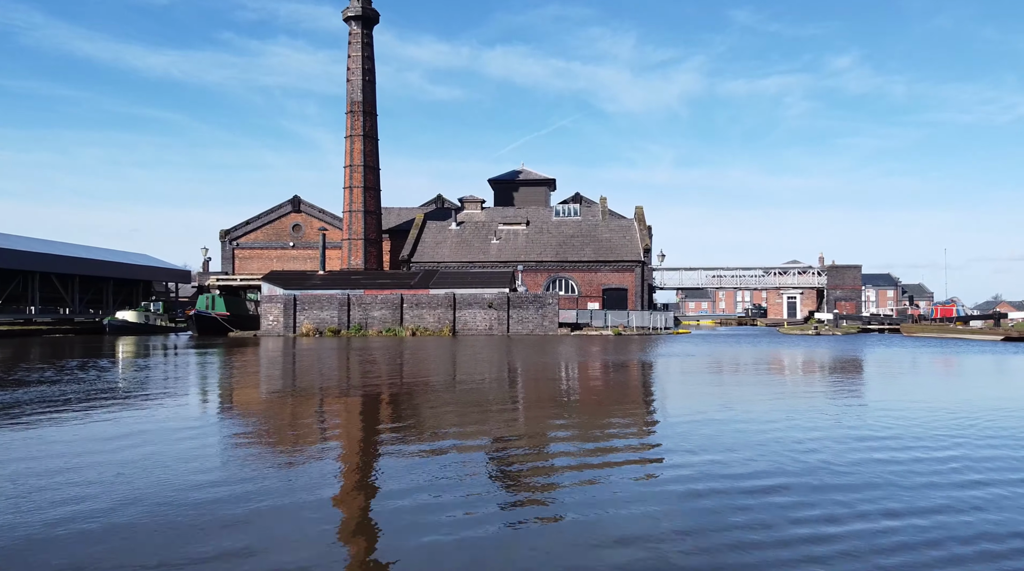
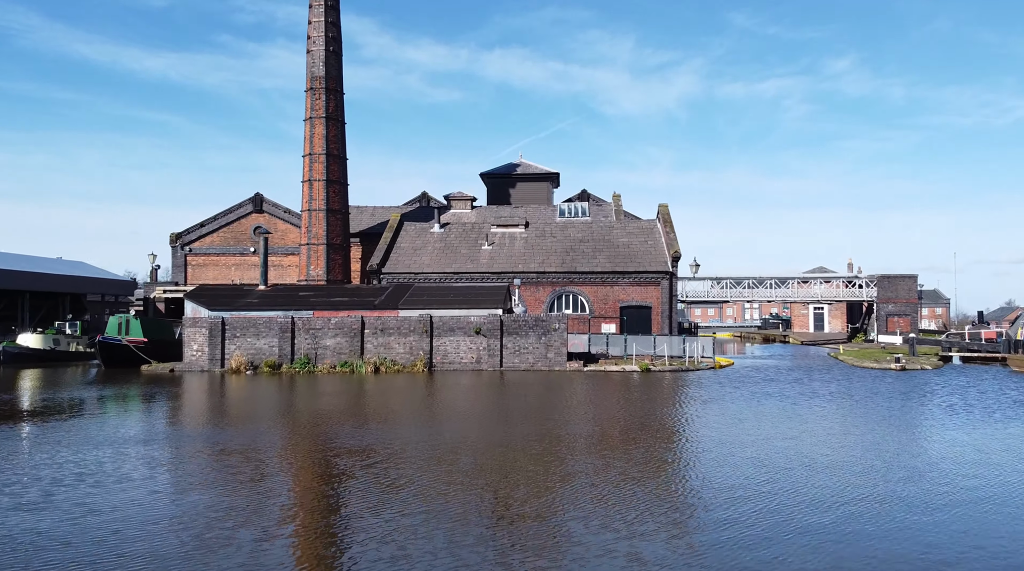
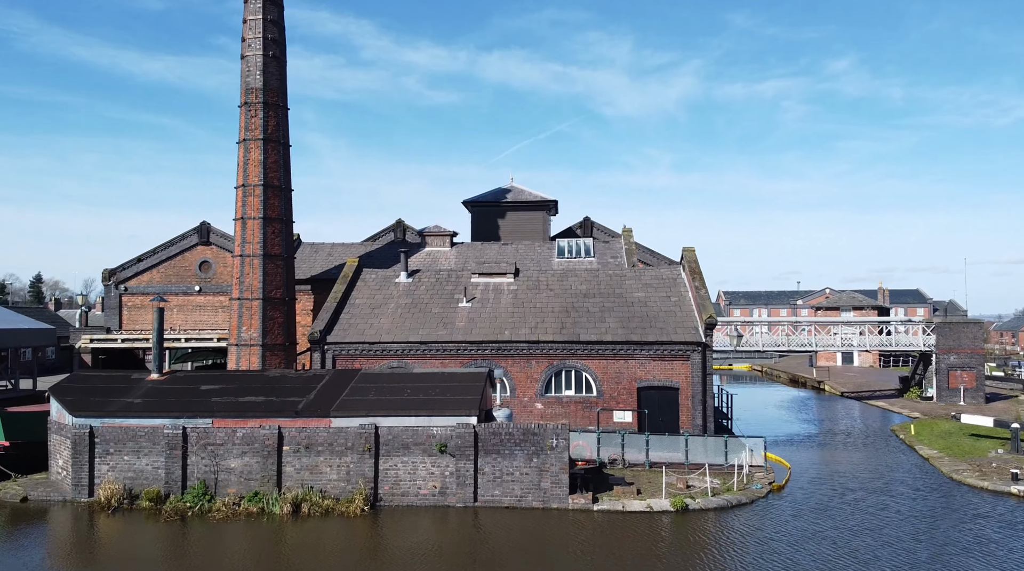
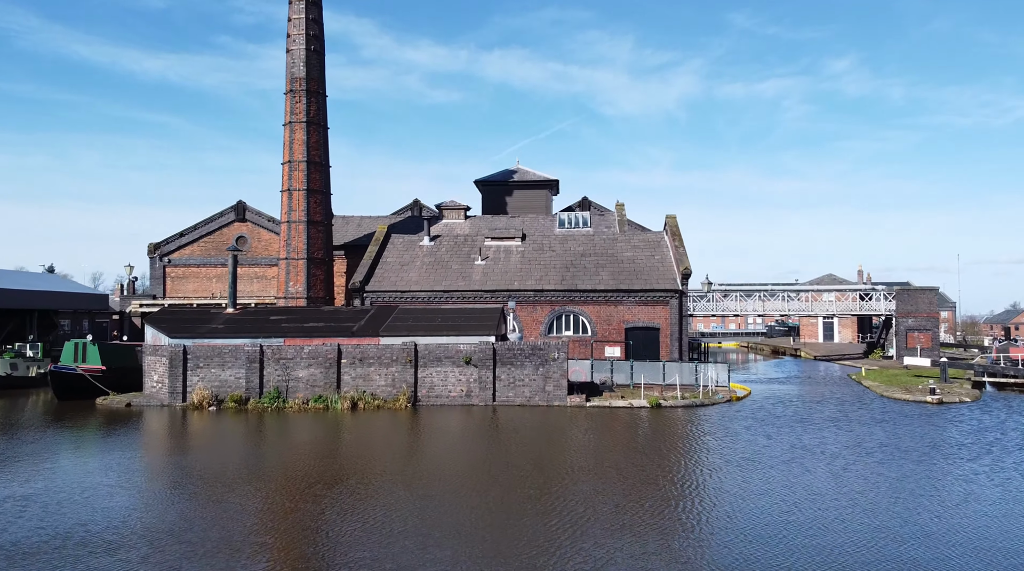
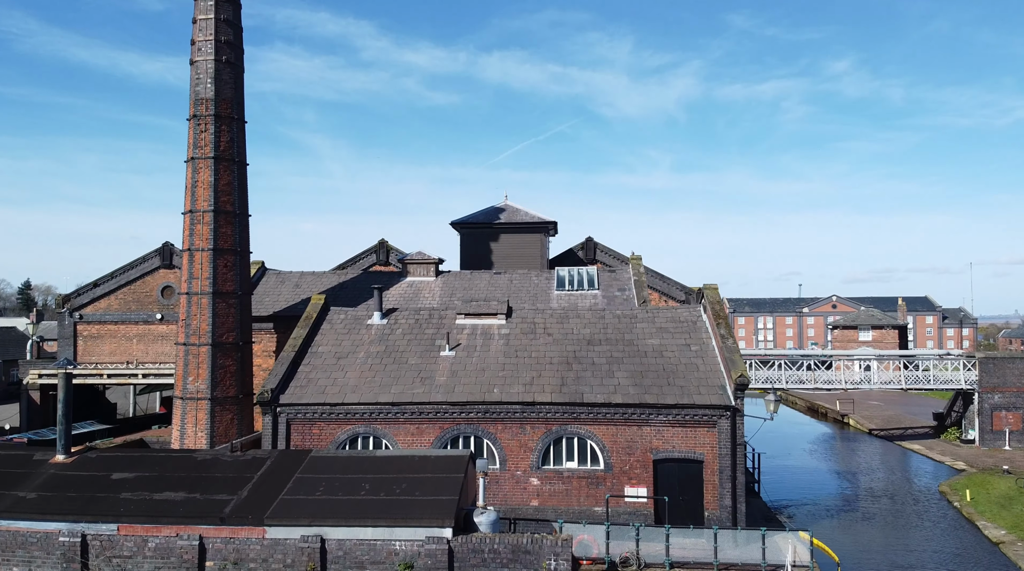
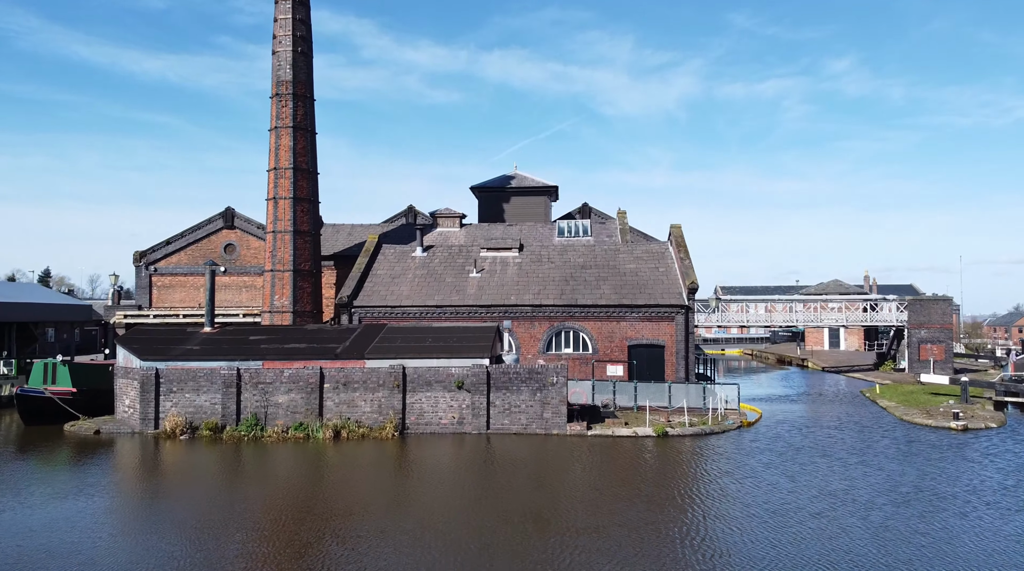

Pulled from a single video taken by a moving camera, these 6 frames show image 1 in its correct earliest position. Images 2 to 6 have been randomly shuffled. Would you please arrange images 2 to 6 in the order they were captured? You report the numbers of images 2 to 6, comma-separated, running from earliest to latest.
2, 4, 6, 3, 5
